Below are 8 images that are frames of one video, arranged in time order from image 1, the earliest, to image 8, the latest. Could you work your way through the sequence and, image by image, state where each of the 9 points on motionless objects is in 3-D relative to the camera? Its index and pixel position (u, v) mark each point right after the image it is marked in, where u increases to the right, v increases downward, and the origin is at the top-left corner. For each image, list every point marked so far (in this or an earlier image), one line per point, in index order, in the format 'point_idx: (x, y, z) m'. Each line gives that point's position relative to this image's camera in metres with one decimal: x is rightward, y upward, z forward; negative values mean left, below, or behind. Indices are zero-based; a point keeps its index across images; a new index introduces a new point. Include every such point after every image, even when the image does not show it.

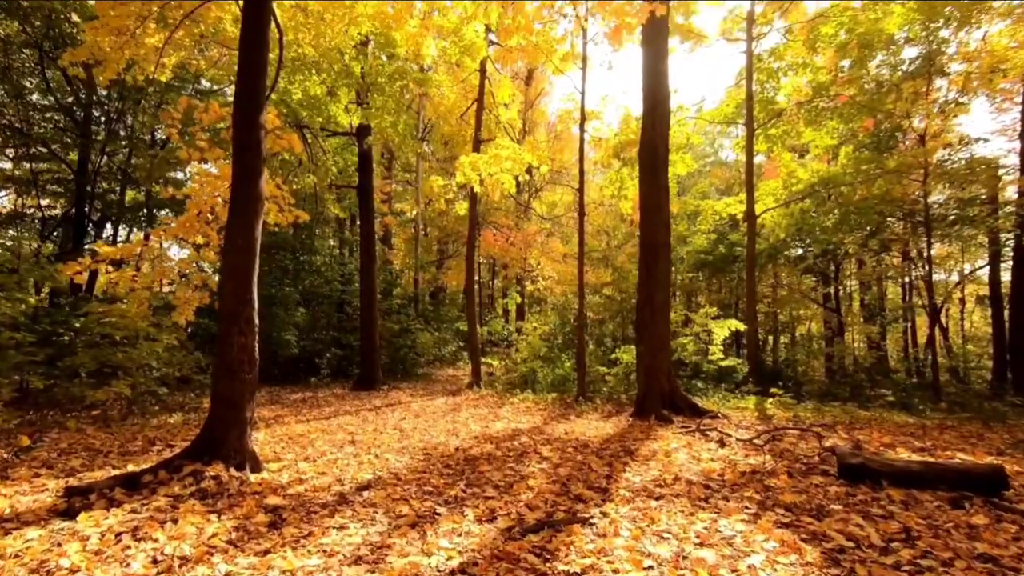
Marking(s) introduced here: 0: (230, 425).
0: (-2.4, -1.2, +4.6) m
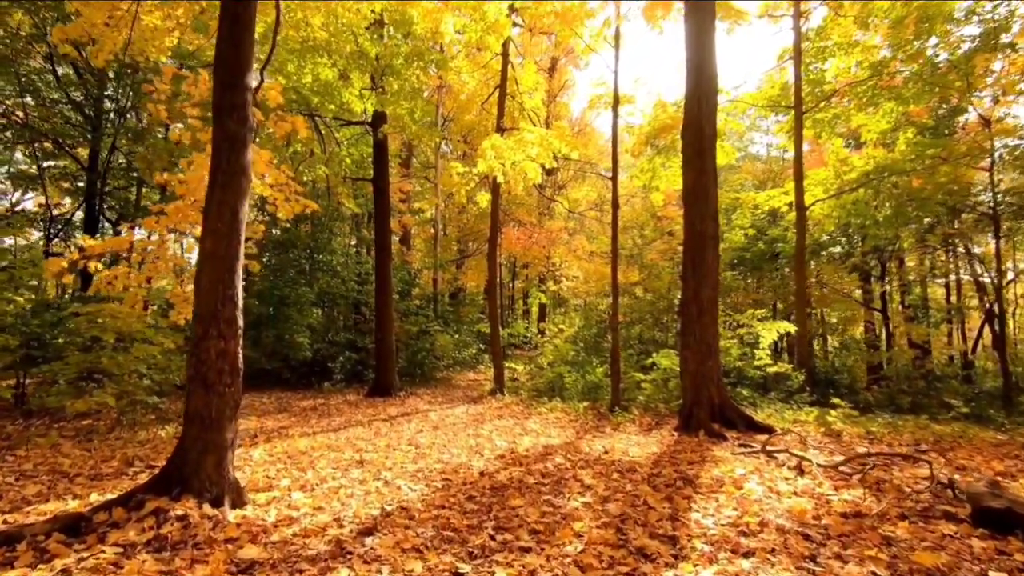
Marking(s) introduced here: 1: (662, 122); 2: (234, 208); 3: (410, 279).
0: (-2.2, -1.1, +3.7) m
1: (+3.3, +3.7, +11.7) m
2: (-2.1, +0.6, +4.0) m
3: (-3.2, +0.3, +16.5) m
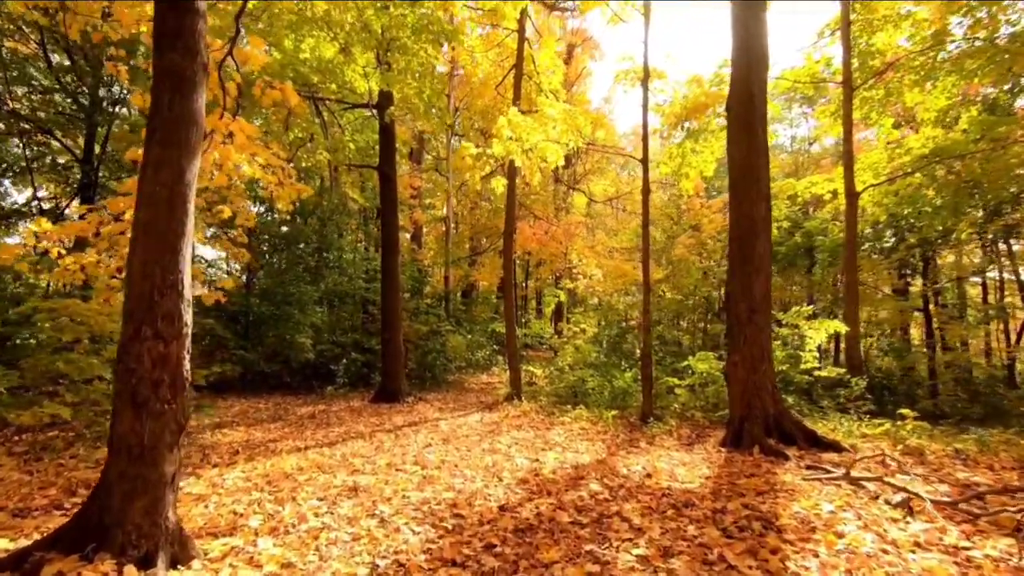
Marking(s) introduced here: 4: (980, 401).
0: (-2.0, -1.1, +2.8) m
1: (+3.7, +3.8, +10.6) m
2: (-1.9, +0.7, +3.0) m
3: (-2.7, +0.3, +15.6) m
4: (+9.1, -2.2, +10.3) m
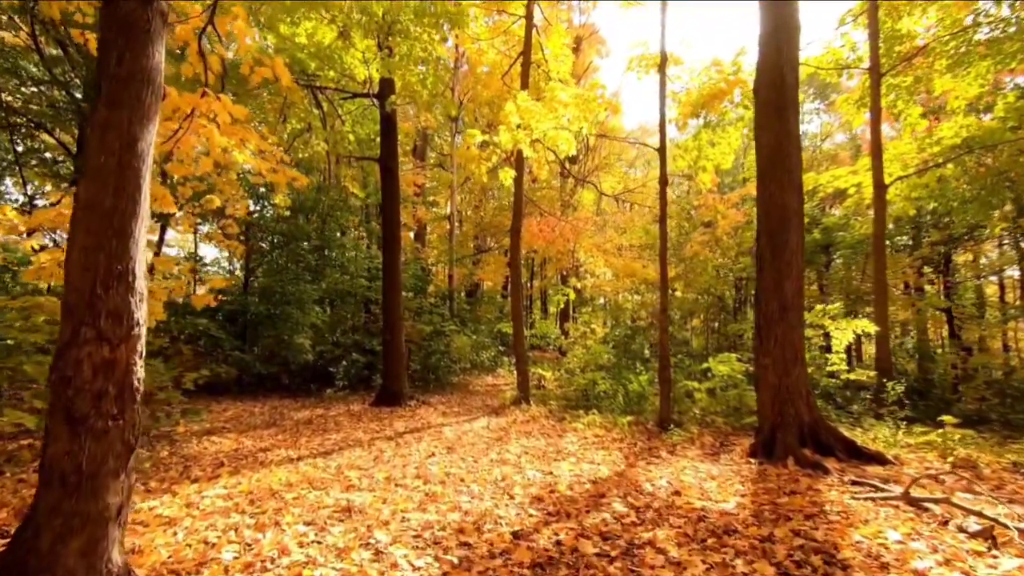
0: (-1.9, -1.0, +2.3) m
1: (+3.8, +3.8, +10.1) m
2: (-1.8, +0.7, +2.5) m
3: (-2.5, +0.4, +15.1) m
4: (+9.3, -2.2, +9.7) m
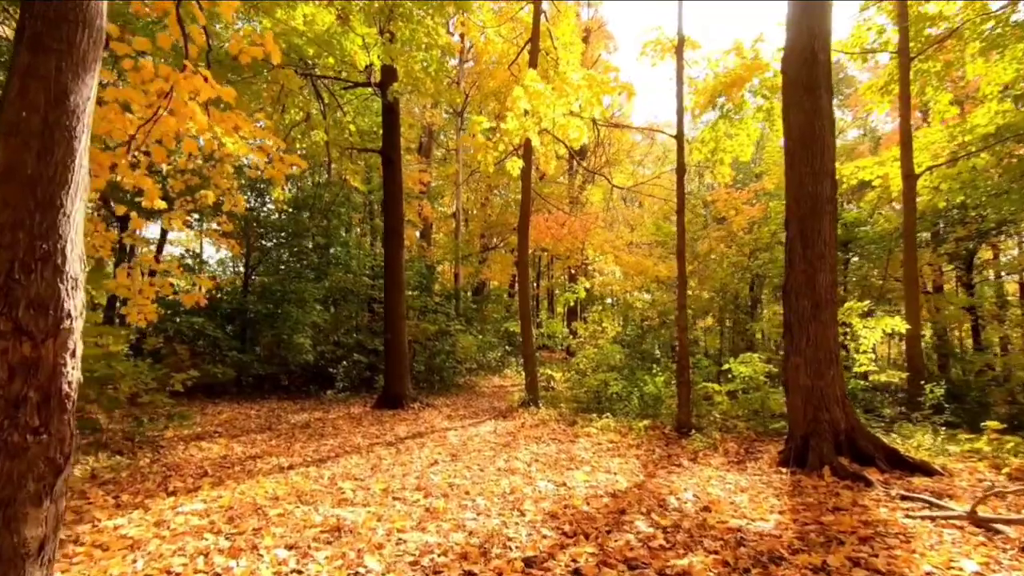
0: (-1.8, -1.0, +1.8) m
1: (+4.0, +3.9, +9.6) m
2: (-1.8, +0.8, +2.1) m
3: (-2.3, +0.4, +14.6) m
4: (+9.4, -2.1, +9.1) m
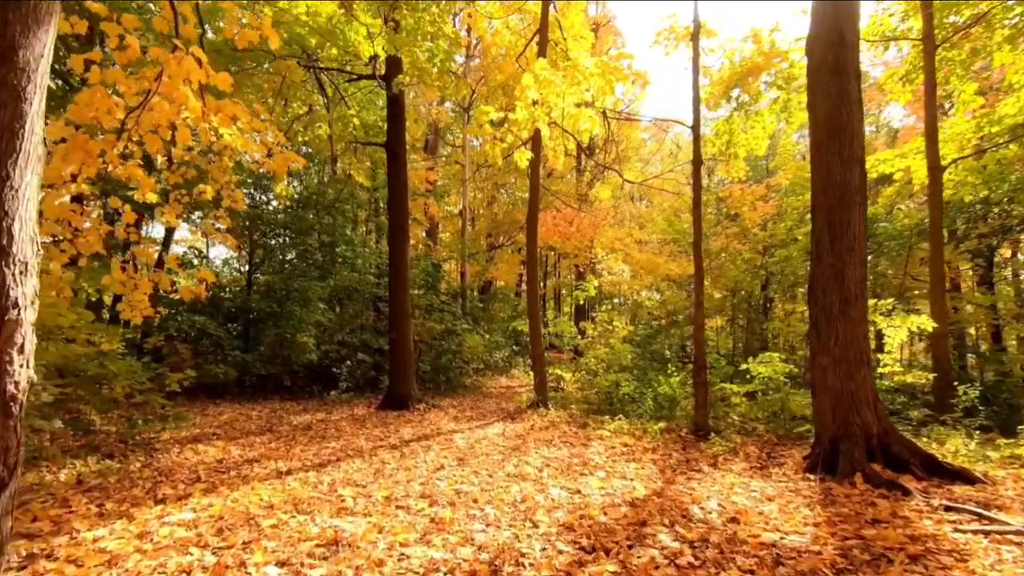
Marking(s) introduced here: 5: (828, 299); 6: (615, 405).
0: (-1.8, -0.9, +1.5) m
1: (+4.1, +3.9, +9.2) m
2: (-1.7, +0.8, +1.8) m
3: (-2.1, +0.5, +14.3) m
4: (+9.5, -2.0, +8.7) m
5: (+3.3, -0.1, +5.5) m
6: (+1.8, -2.0, +9.2) m
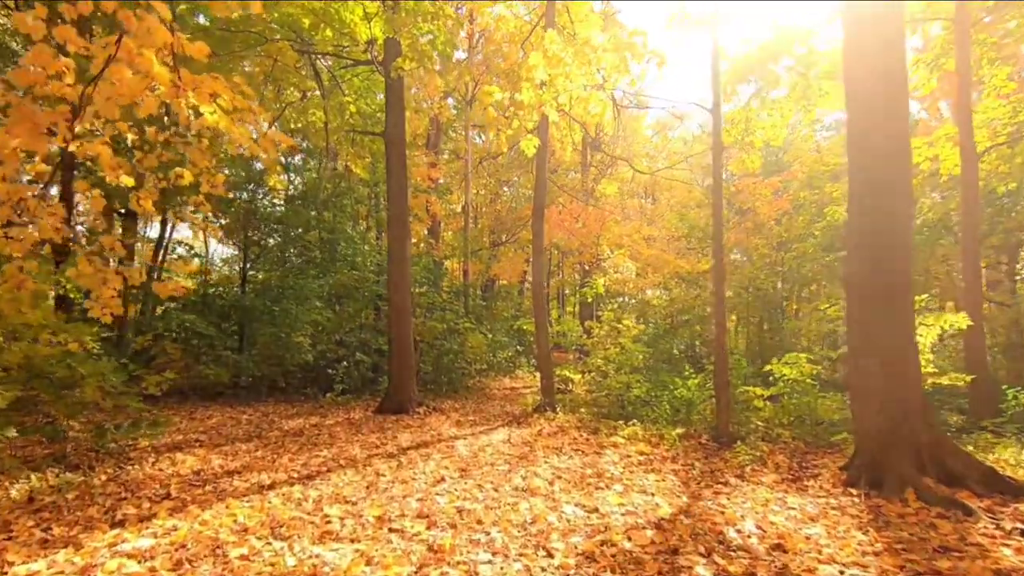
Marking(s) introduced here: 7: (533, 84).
0: (-1.7, -0.8, +1.0) m
1: (+4.2, +4.0, +8.7) m
2: (-1.7, +0.9, +1.3) m
3: (-2.0, +0.5, +13.8) m
4: (+9.6, -2.0, +8.1) m
5: (+3.3, -0.1, +4.9) m
6: (+1.9, -2.0, +8.7) m
7: (+0.3, +2.9, +7.6) m
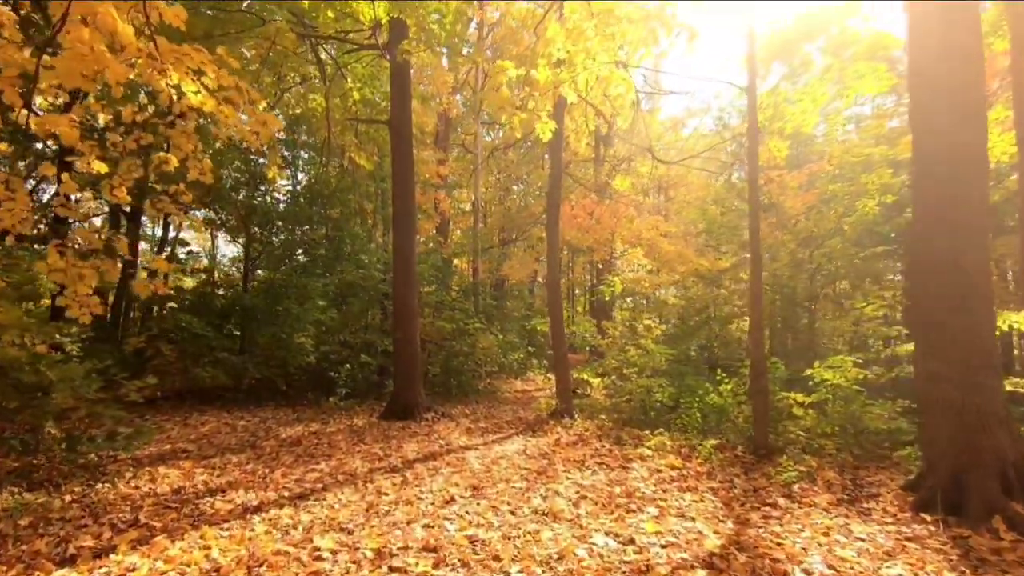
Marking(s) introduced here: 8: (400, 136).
0: (-1.6, -0.8, +0.5) m
1: (+4.4, +4.0, +8.0) m
2: (-1.6, +0.9, +0.7) m
3: (-1.7, +0.6, +13.3) m
4: (+9.8, -1.9, +7.4) m
5: (+3.5, 0.0, +4.3) m
6: (+2.1, -1.9, +8.0) m
7: (+0.5, +2.9, +7.0) m
8: (-2.0, +2.7, +9.3) m
